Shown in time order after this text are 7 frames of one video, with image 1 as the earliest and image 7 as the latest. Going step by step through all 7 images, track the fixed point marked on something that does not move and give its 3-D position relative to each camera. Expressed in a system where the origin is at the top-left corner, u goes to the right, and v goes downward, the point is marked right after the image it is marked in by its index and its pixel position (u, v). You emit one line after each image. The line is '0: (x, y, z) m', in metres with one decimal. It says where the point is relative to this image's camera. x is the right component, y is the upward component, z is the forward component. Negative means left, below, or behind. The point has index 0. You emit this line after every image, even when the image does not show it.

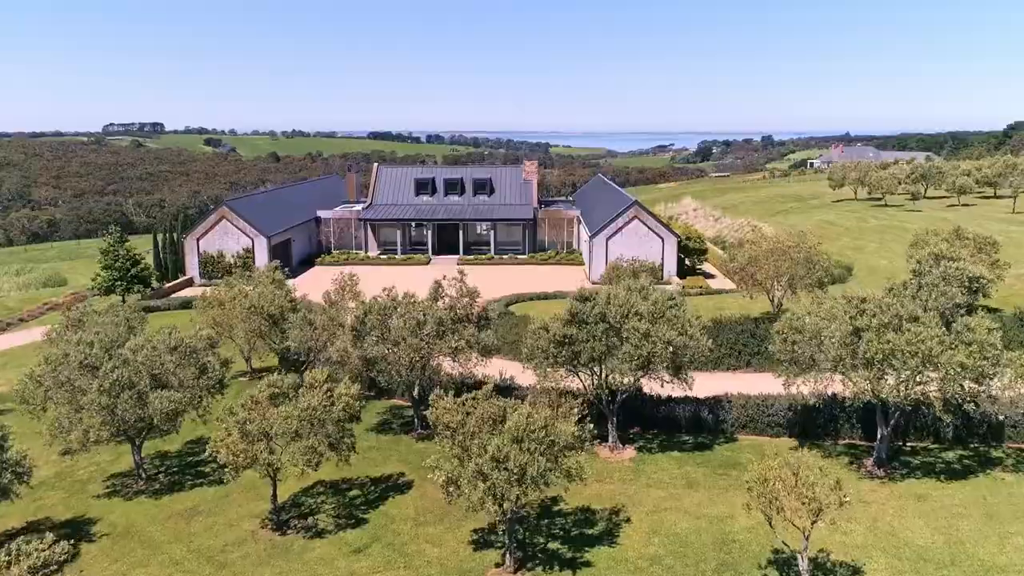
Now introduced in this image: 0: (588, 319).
0: (+1.1, -0.5, +13.4) m
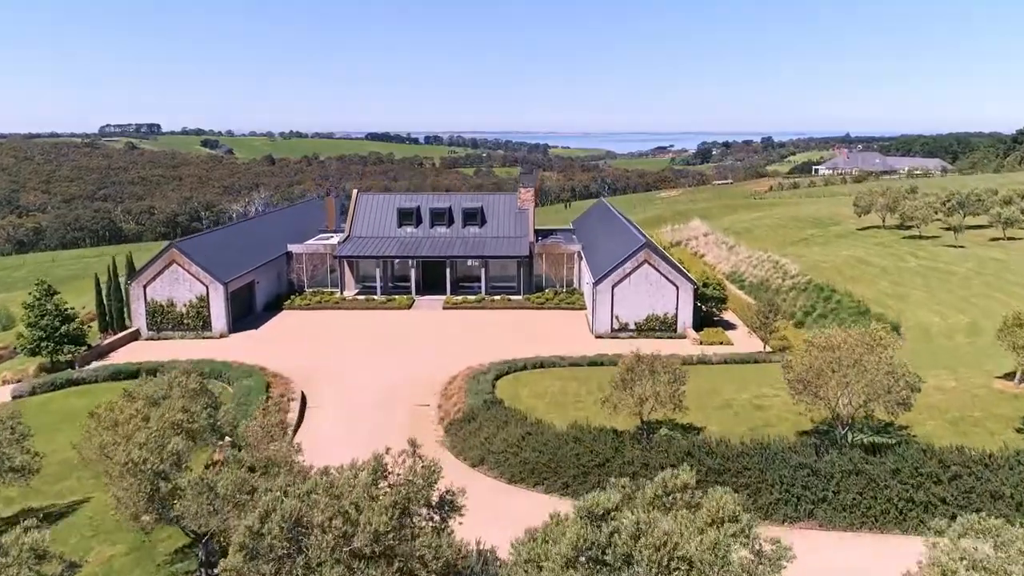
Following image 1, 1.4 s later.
0: (+0.9, -2.5, +8.4) m
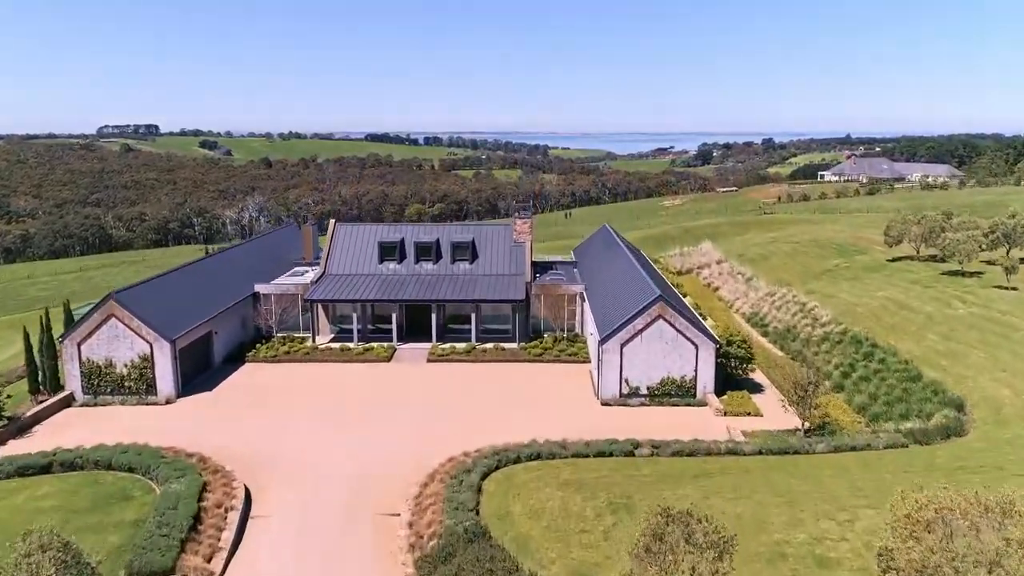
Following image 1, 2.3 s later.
0: (+0.6, -4.4, +3.6) m
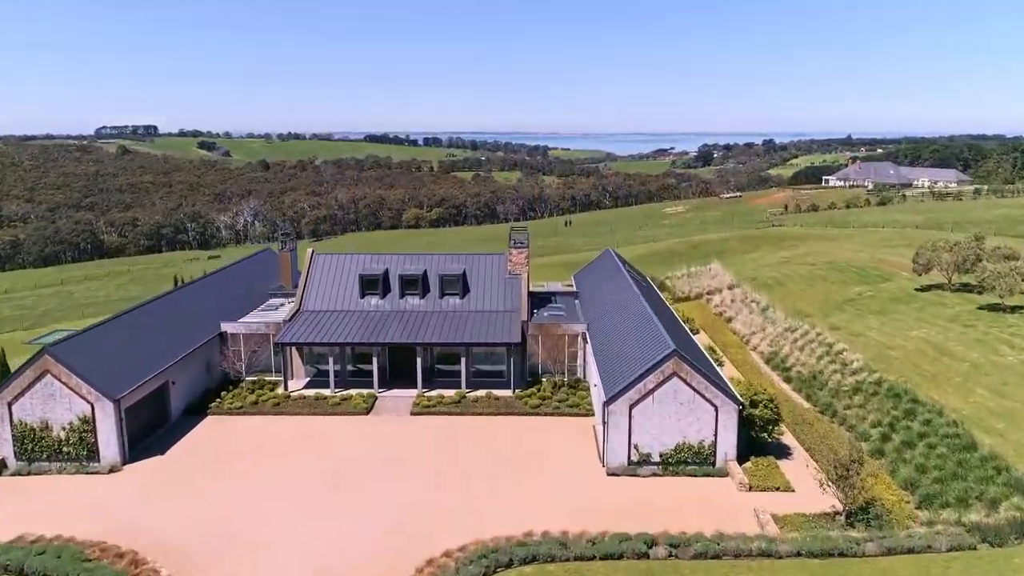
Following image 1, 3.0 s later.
0: (+0.4, -5.9, -0.1) m
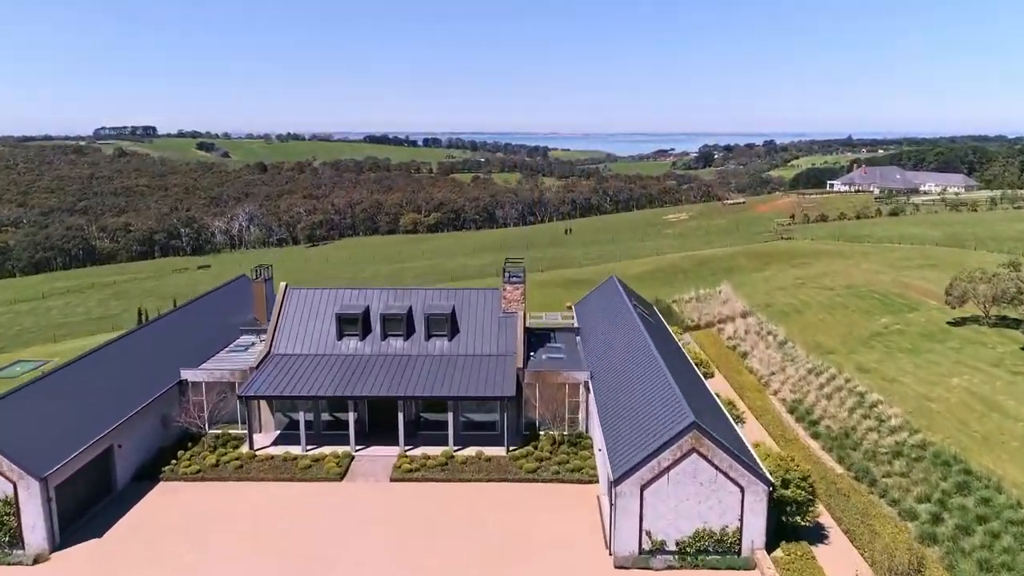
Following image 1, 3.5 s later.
0: (+0.2, -7.4, -3.8) m
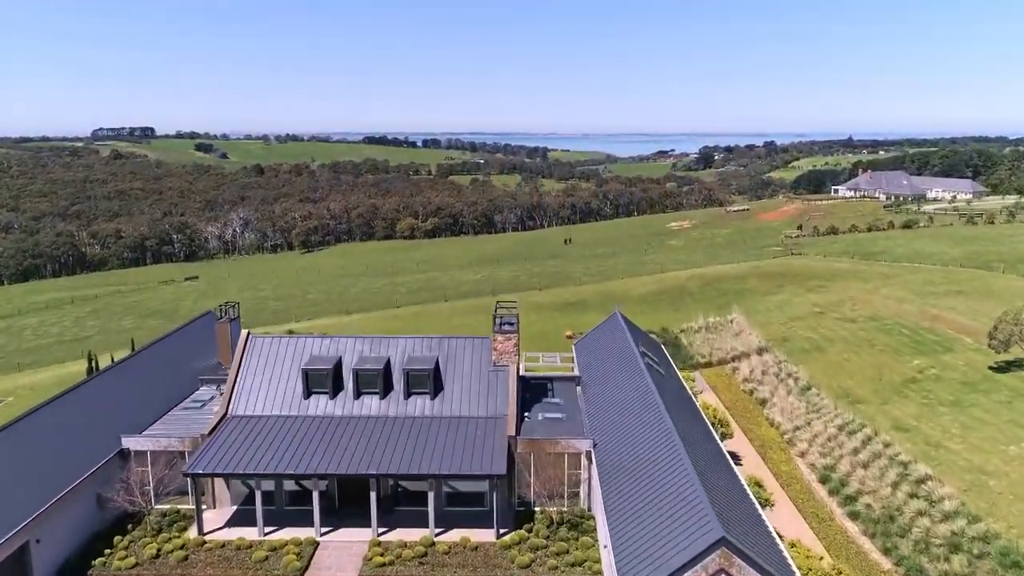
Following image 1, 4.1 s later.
0: (0.0, -9.1, -7.9) m
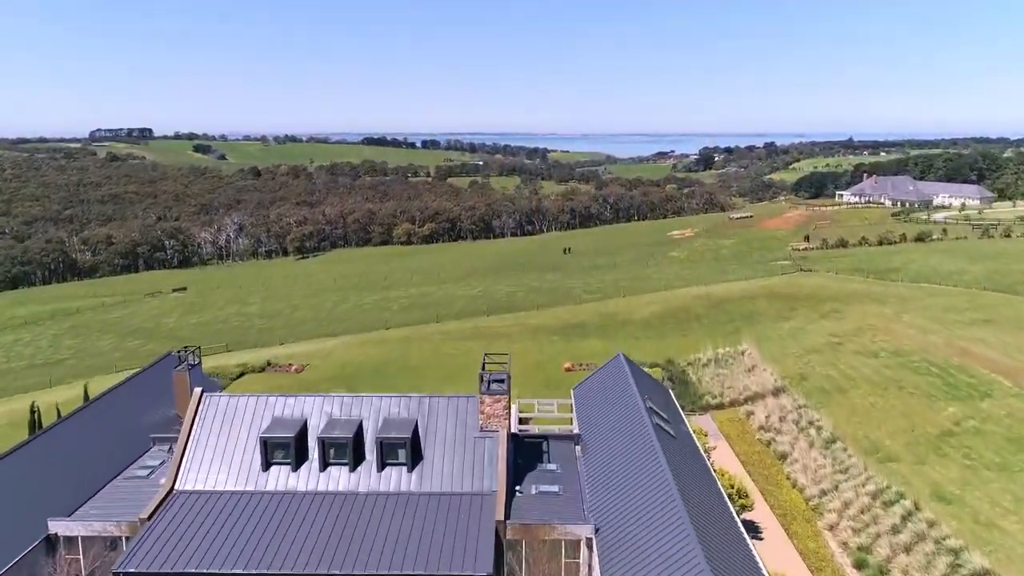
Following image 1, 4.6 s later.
0: (-0.3, -10.6, -11.6) m
